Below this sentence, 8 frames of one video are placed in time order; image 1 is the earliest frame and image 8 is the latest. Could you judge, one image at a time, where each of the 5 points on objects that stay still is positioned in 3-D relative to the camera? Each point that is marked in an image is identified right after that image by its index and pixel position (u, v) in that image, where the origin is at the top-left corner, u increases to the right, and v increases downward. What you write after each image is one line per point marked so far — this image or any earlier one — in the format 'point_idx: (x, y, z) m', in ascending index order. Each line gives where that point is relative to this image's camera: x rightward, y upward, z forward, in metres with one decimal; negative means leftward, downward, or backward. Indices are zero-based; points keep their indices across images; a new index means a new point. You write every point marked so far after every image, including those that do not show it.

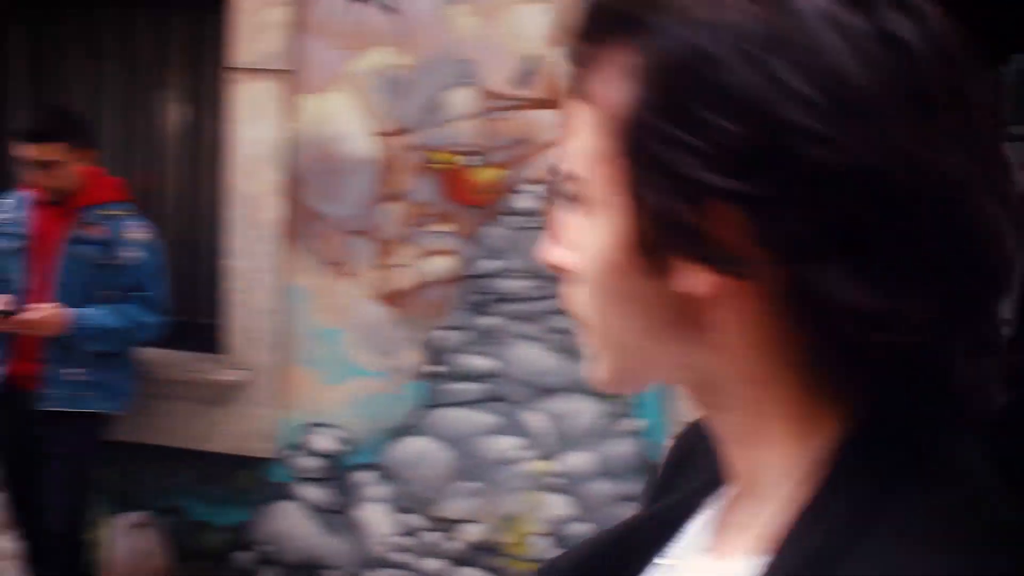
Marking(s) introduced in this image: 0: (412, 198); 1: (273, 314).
0: (-0.3, +0.3, +3.1) m
1: (-0.8, -0.1, +3.2) m
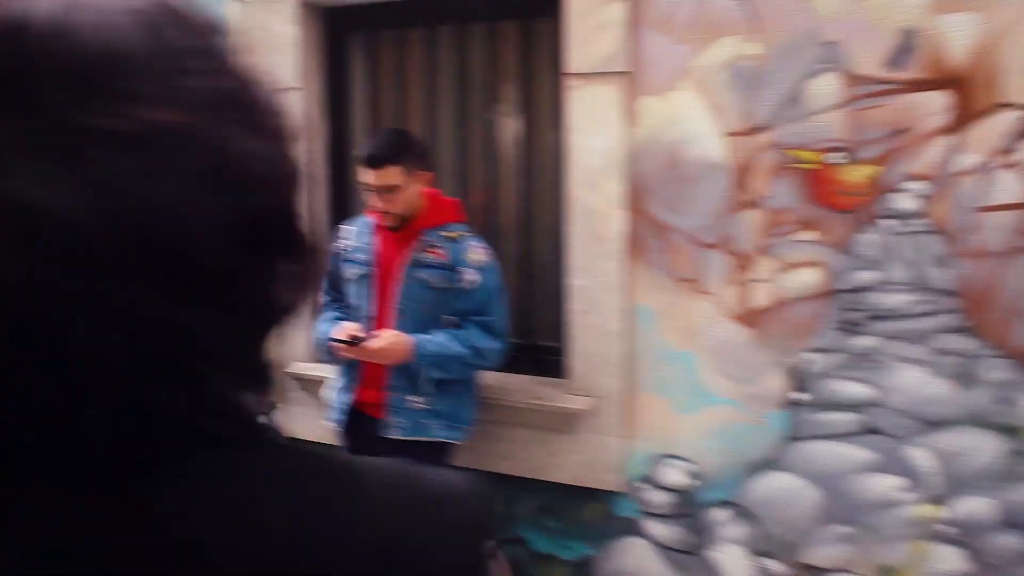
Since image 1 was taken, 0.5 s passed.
0: (+0.7, +0.2, +2.8) m
1: (+0.3, -0.1, +3.0) m
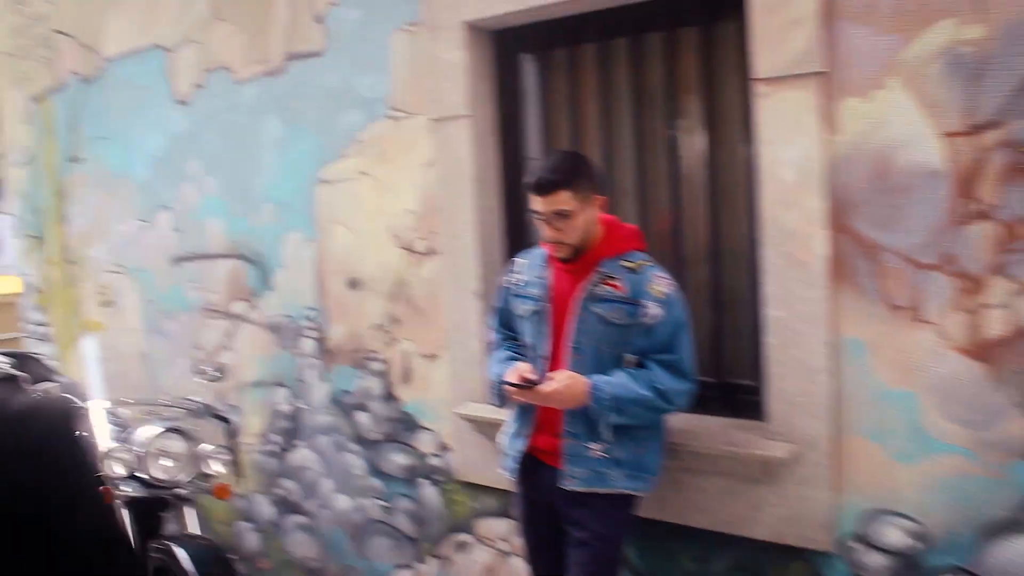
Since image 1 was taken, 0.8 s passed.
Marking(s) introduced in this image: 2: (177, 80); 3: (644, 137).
0: (+1.2, +0.2, +2.3) m
1: (+0.8, -0.2, +2.6) m
2: (-1.7, +1.1, +5.1) m
3: (+0.4, +0.5, +3.2) m
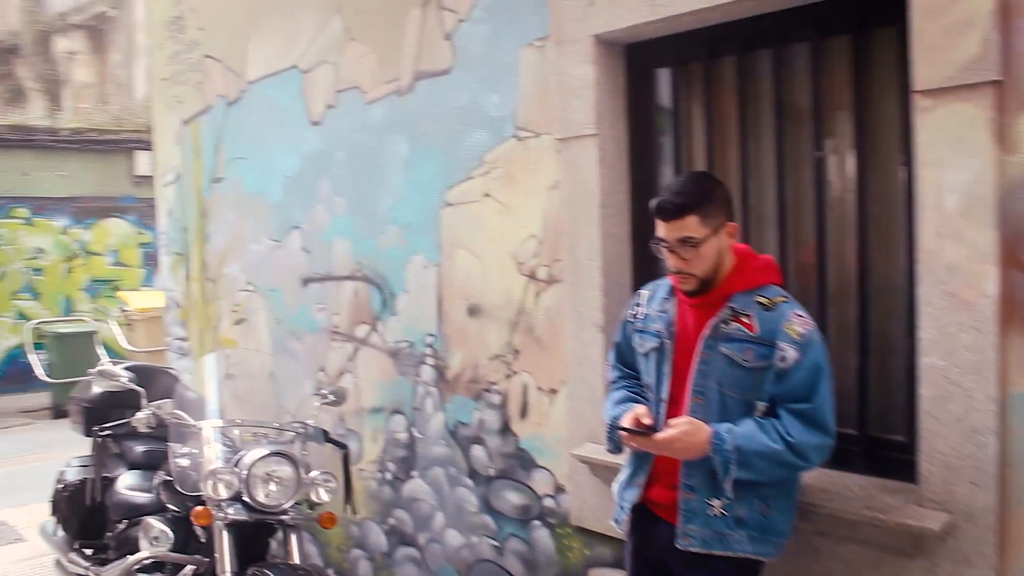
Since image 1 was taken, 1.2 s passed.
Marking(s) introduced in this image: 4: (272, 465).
0: (+1.4, +0.1, +1.9) m
1: (+1.1, -0.3, +2.3) m
2: (-1.0, +1.0, +5.1) m
3: (+0.8, +0.4, +2.9) m
4: (-0.8, -0.6, +3.5) m
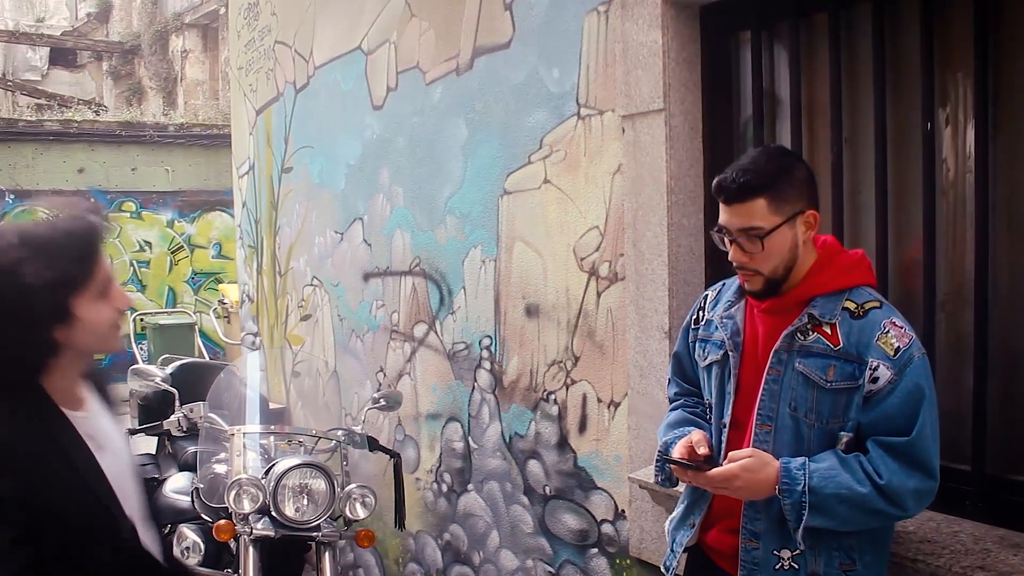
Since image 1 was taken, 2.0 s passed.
0: (+1.4, 0.0, +1.4) m
1: (+1.1, -0.3, +1.8) m
2: (-0.7, +1.0, +4.8) m
3: (+0.9, +0.4, +2.4) m
4: (-0.7, -0.6, +3.2) m
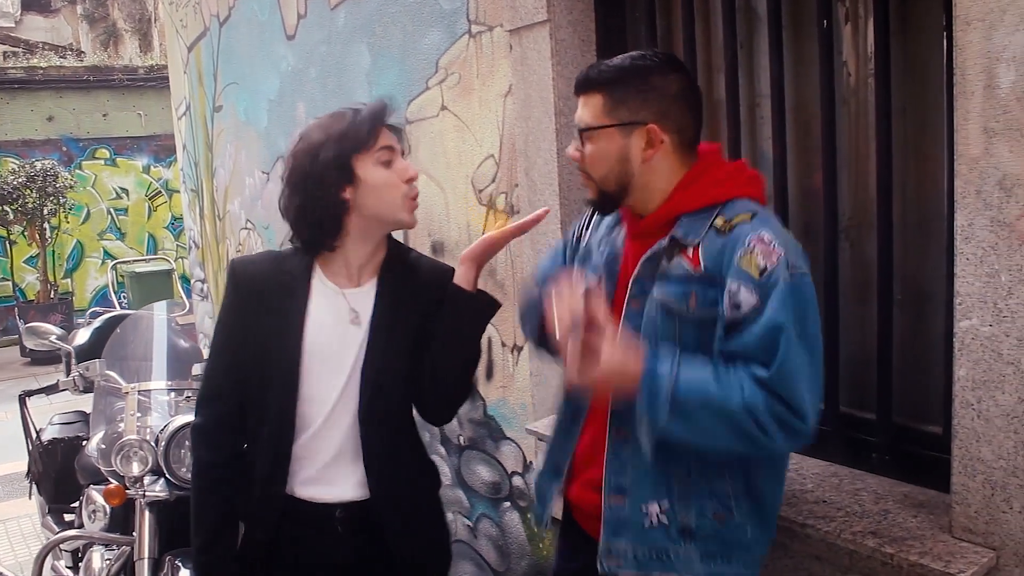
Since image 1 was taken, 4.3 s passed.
0: (+1.1, +0.2, +1.1) m
1: (+0.8, -0.2, +1.5) m
2: (-1.0, +1.2, +4.4) m
3: (+0.6, +0.5, +2.1) m
4: (-1.0, -0.5, +3.0) m
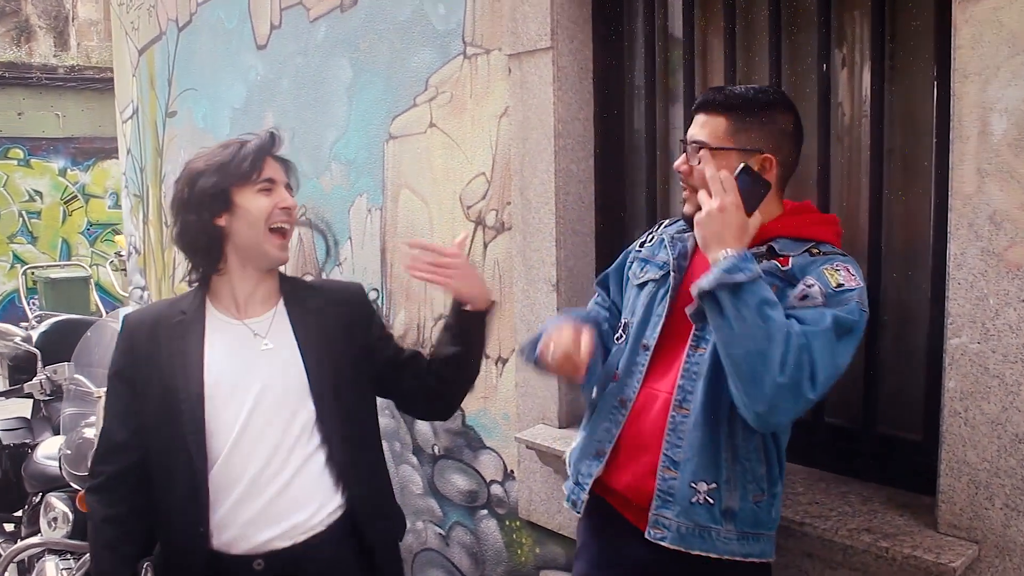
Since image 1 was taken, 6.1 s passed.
0: (+1.2, +0.1, +1.3) m
1: (+0.9, -0.2, +1.7) m
2: (-1.2, +1.2, +4.5) m
3: (+0.6, +0.5, +2.3) m
4: (-1.0, -0.5, +3.0) m
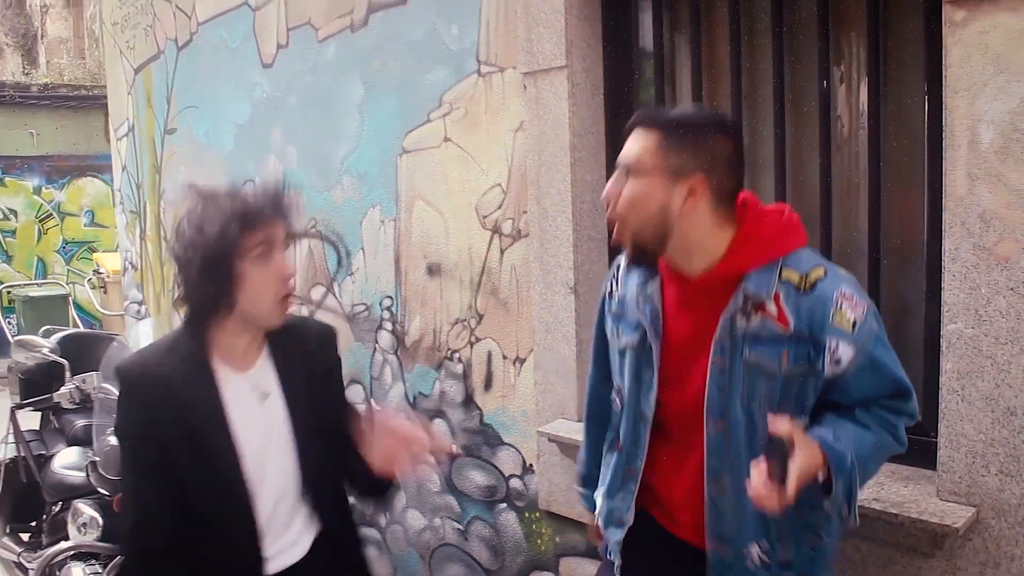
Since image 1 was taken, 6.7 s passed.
0: (+1.3, +0.1, +1.5) m
1: (+1.0, -0.2, +1.9) m
2: (-1.2, +1.2, +4.6) m
3: (+0.7, +0.5, +2.5) m
4: (-1.0, -0.5, +3.1) m
